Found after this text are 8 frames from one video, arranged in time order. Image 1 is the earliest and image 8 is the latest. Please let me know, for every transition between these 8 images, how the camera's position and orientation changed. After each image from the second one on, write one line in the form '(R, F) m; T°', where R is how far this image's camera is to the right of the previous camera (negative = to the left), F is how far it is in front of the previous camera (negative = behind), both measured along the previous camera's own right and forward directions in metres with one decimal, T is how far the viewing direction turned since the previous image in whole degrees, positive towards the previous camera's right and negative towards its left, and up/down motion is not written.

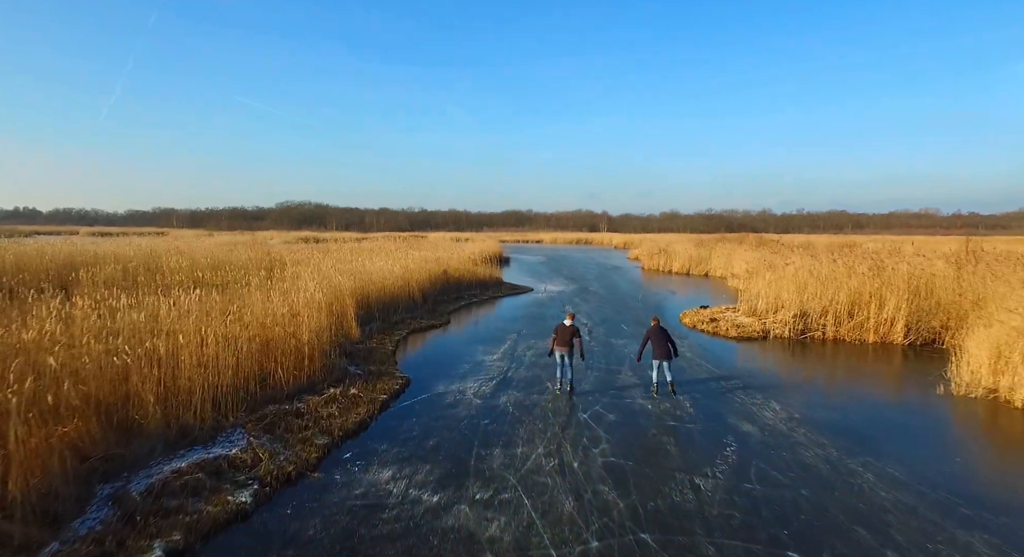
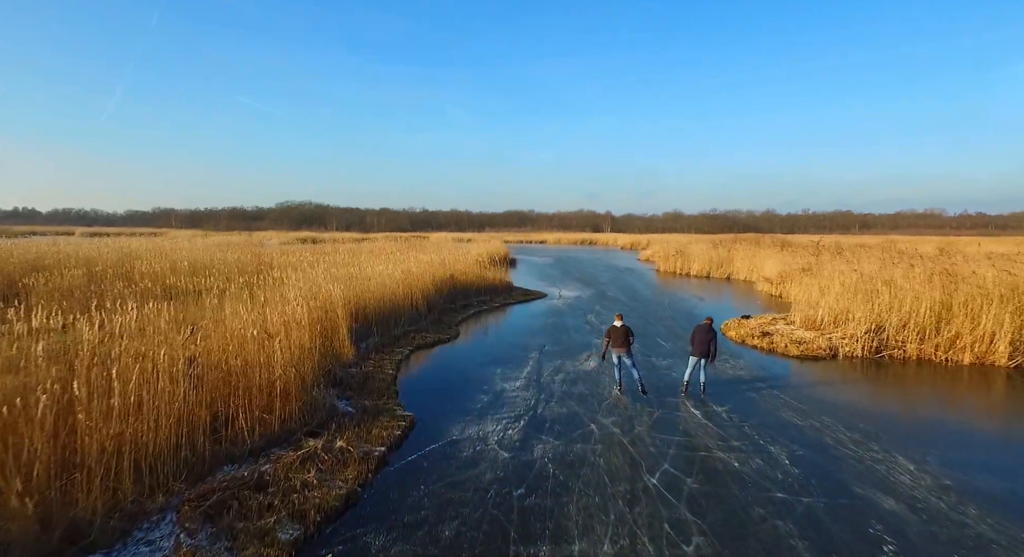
(-0.5, +2.1) m; 0°
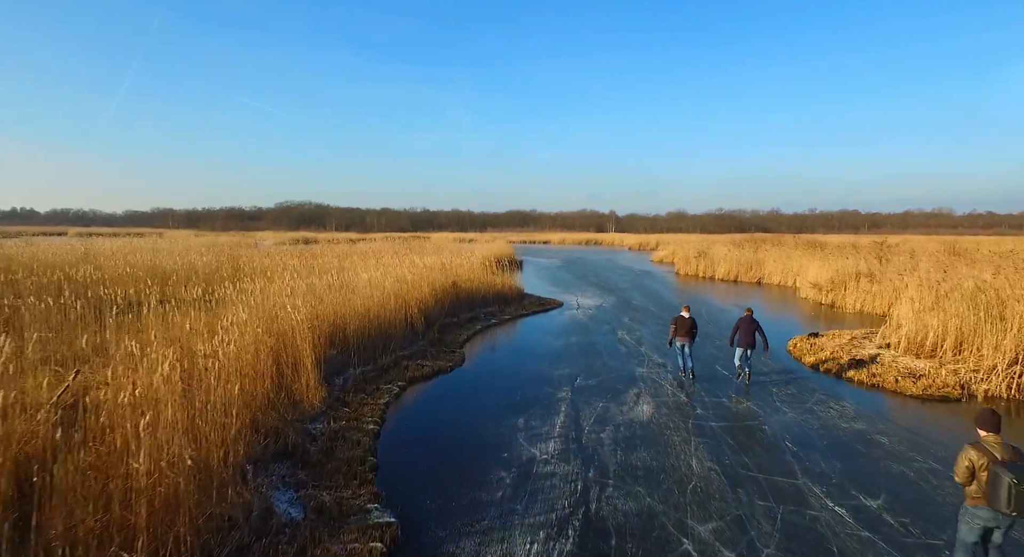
(-0.4, +2.9) m; 0°
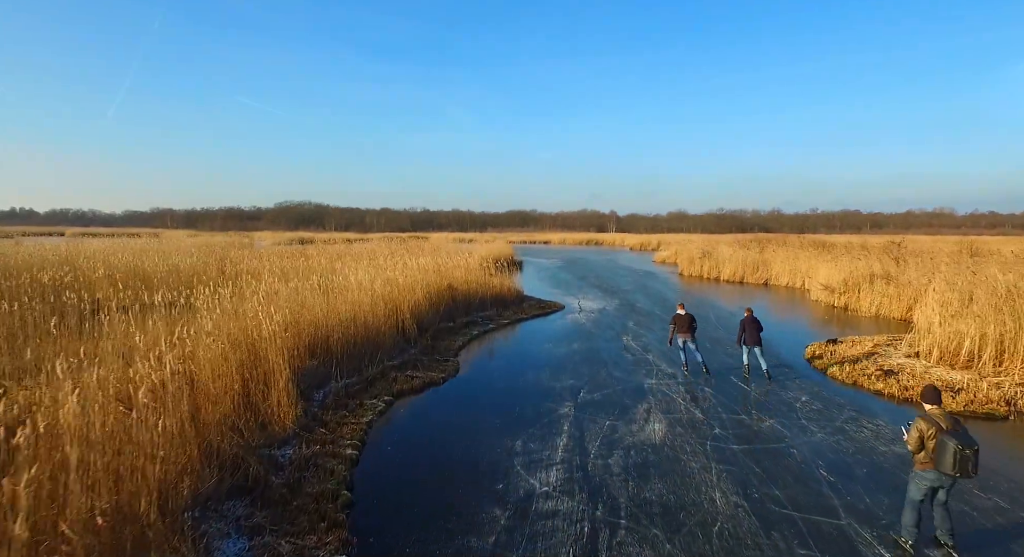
(0.0, +0.8) m; 0°
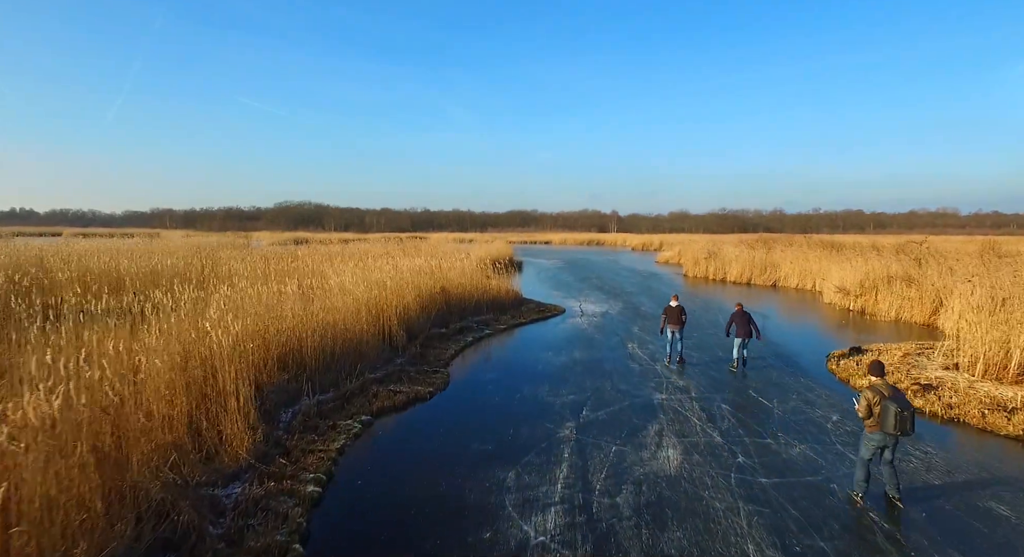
(+0.1, +1.0) m; 0°
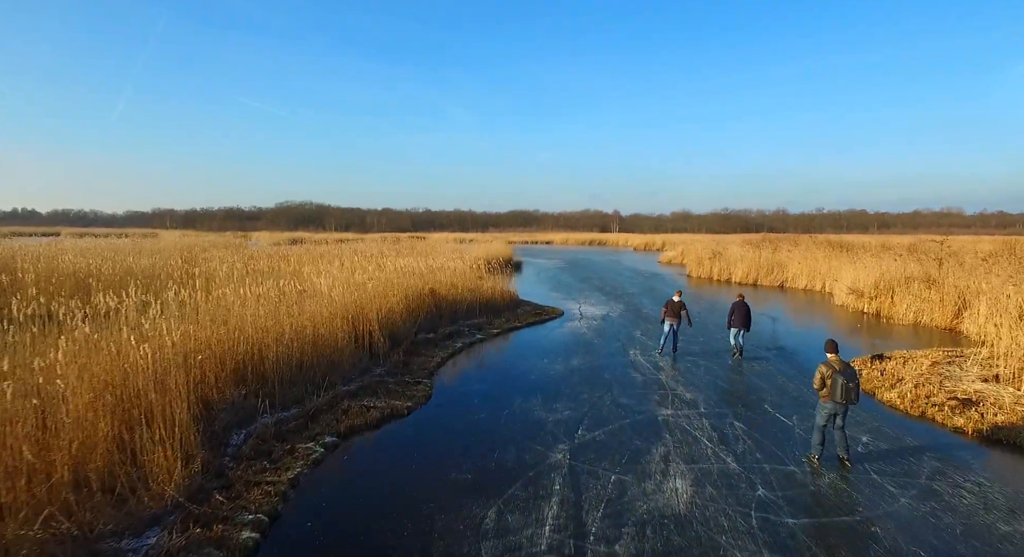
(+0.2, +0.9) m; 0°
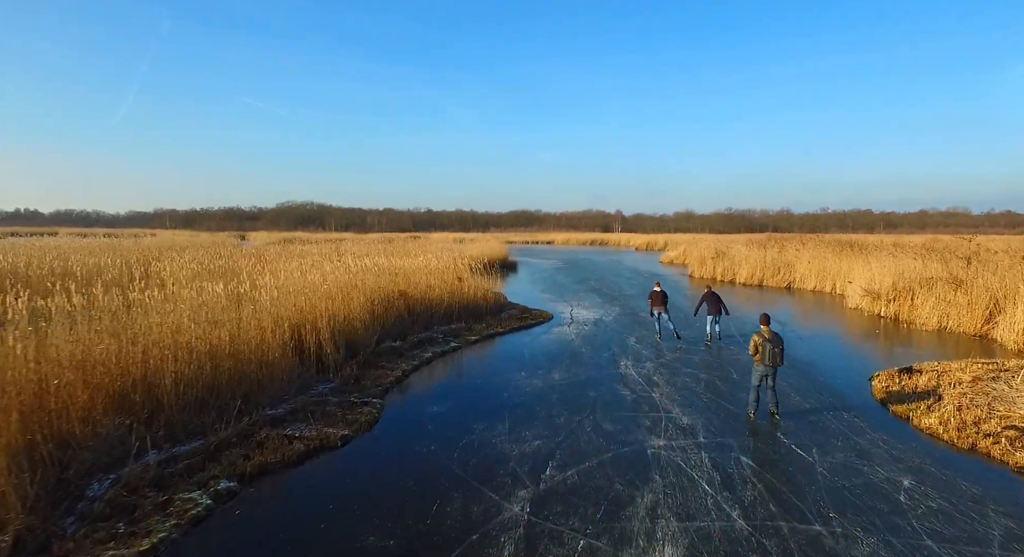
(+0.5, +1.4) m; 0°
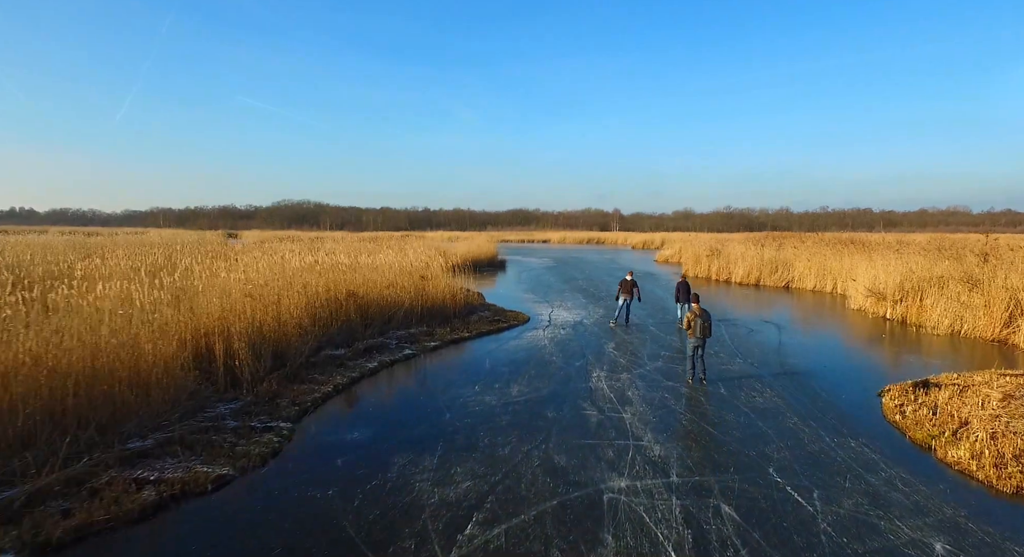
(+0.7, +1.3) m; 0°
